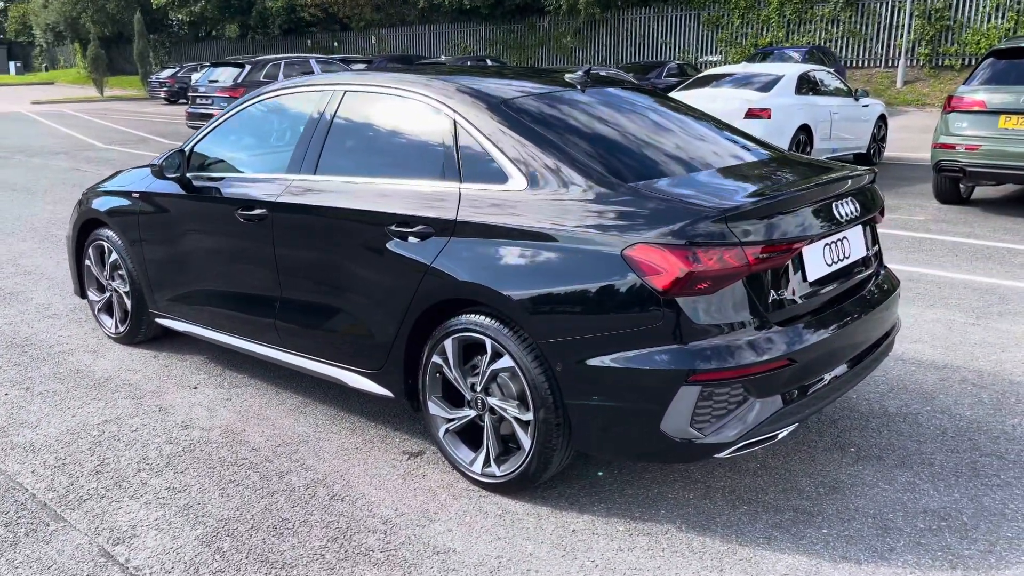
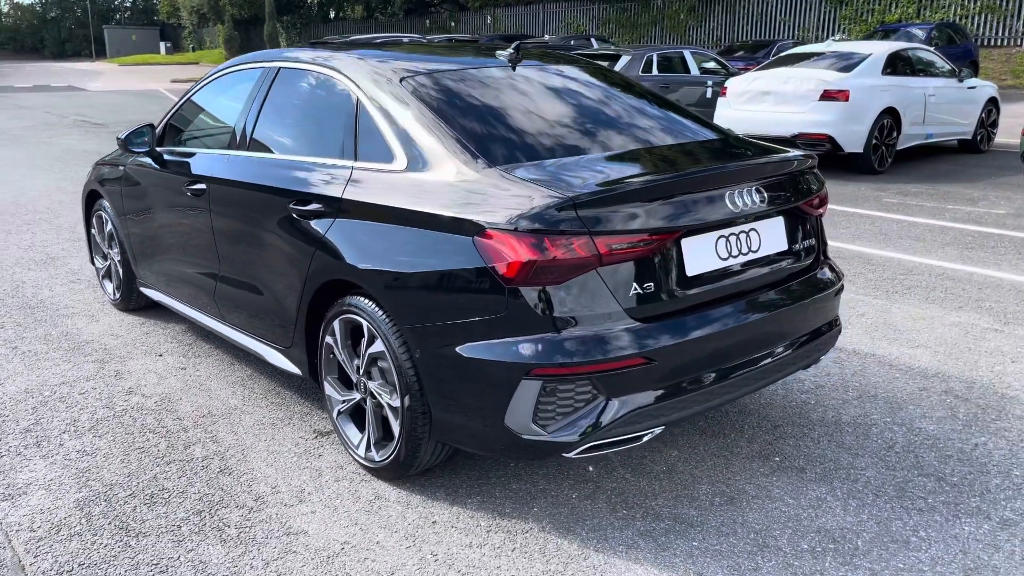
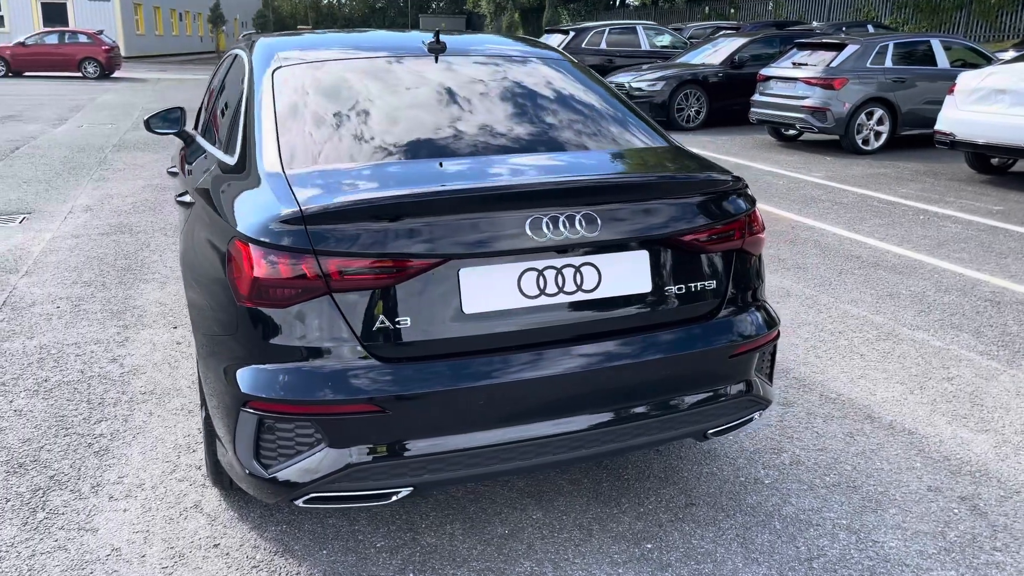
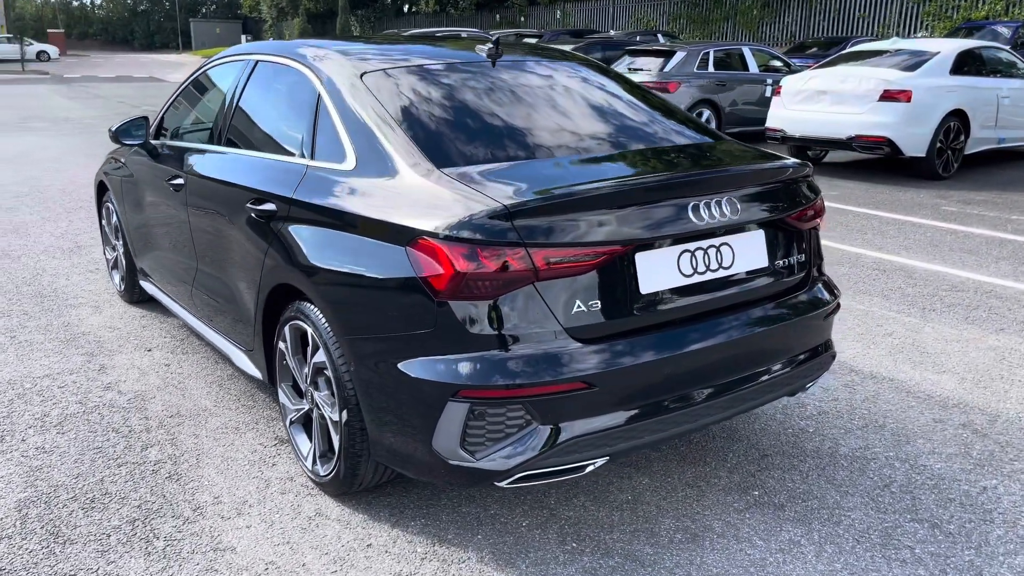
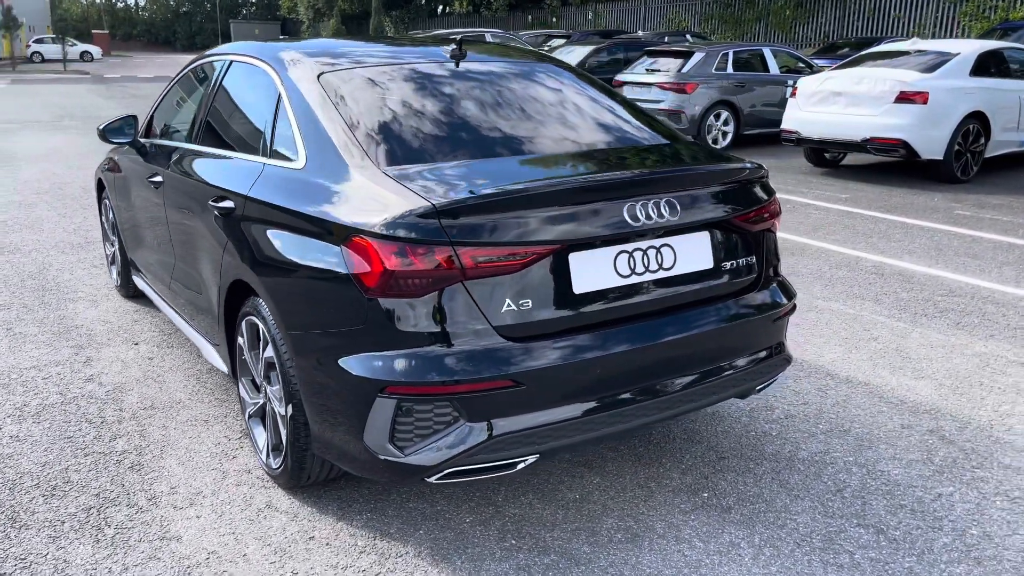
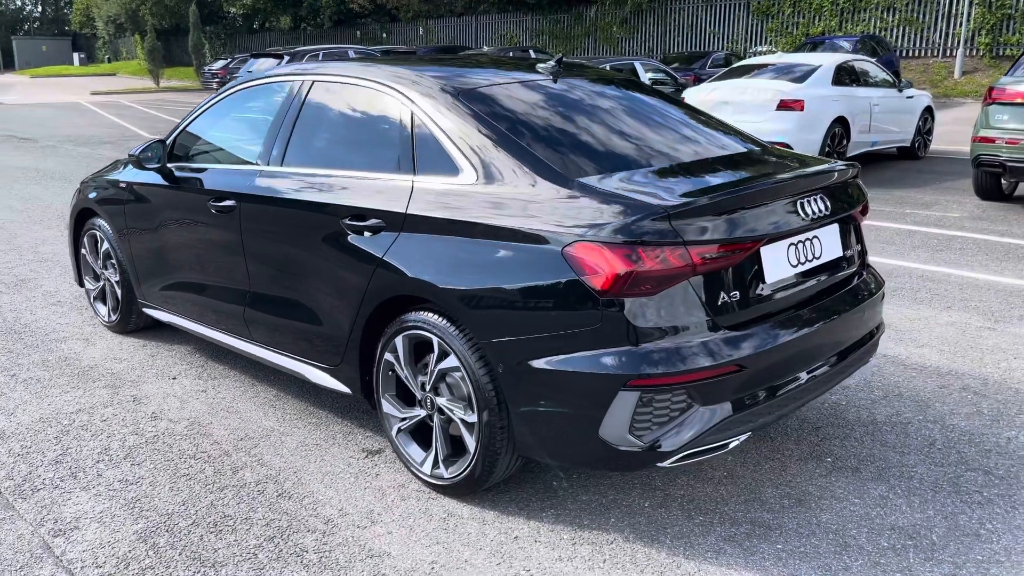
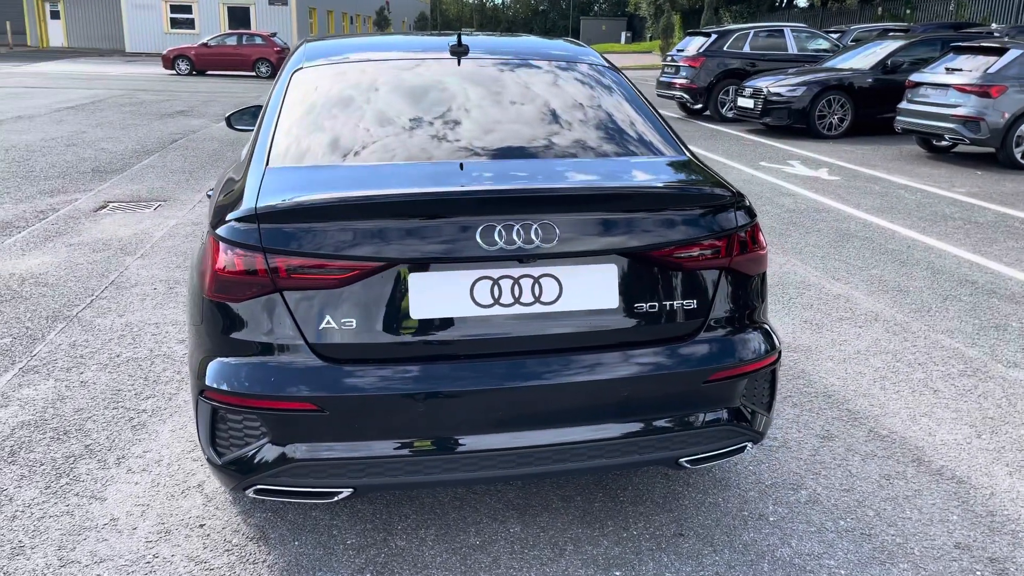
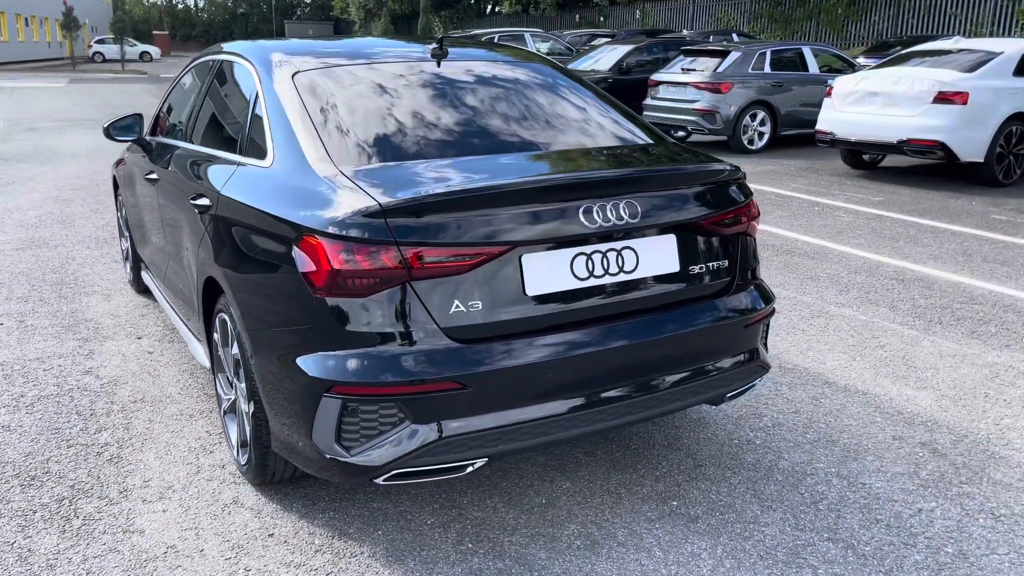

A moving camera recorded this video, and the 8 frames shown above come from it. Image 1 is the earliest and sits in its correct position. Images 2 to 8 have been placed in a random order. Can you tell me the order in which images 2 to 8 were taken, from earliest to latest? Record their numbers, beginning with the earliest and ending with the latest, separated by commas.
6, 2, 4, 5, 8, 3, 7
